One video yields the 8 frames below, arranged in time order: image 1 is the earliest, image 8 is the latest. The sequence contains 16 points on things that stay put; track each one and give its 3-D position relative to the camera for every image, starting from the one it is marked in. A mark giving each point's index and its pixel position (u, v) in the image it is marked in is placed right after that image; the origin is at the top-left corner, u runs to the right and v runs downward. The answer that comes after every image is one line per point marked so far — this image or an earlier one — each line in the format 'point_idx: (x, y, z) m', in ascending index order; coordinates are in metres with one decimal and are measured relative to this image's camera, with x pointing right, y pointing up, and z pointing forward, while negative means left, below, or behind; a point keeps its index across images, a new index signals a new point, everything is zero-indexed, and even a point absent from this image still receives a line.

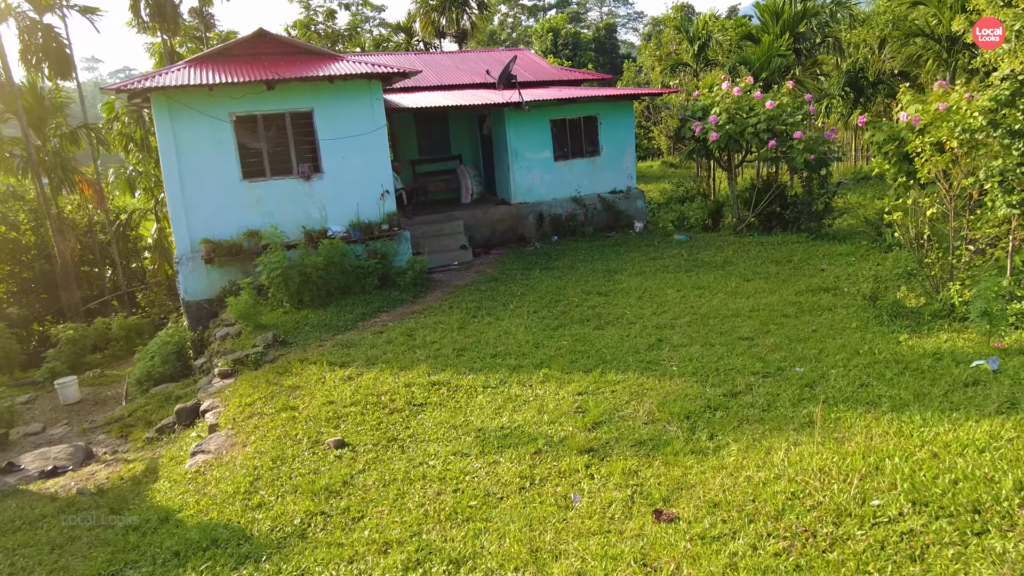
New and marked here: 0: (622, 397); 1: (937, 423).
0: (+0.7, -0.7, +4.3) m
1: (+2.0, -0.6, +3.2) m
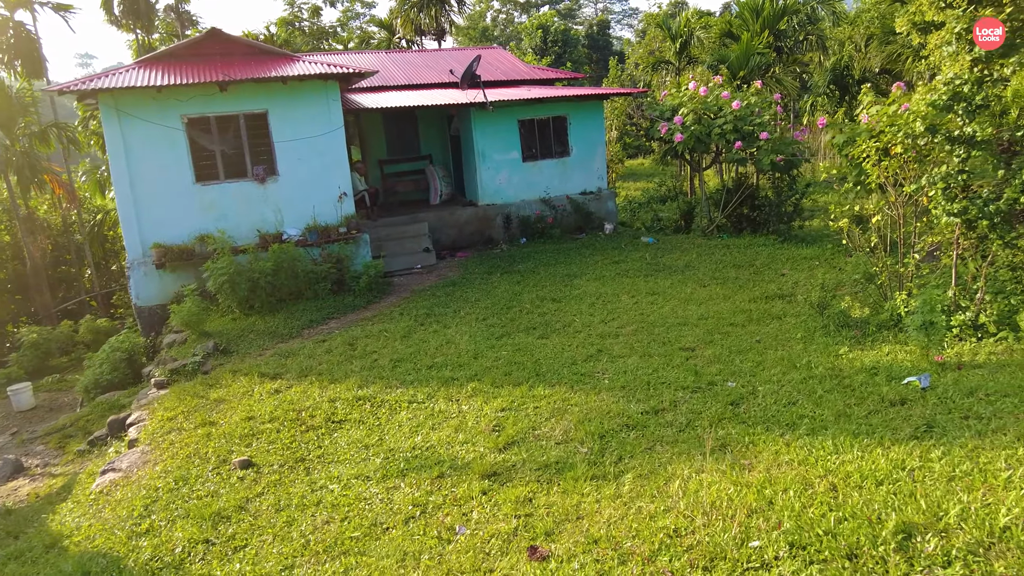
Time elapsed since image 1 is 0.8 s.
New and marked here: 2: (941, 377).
0: (+0.2, -0.8, +4.1) m
1: (+1.5, -0.7, +3.0) m
2: (+2.6, -0.5, +4.0) m
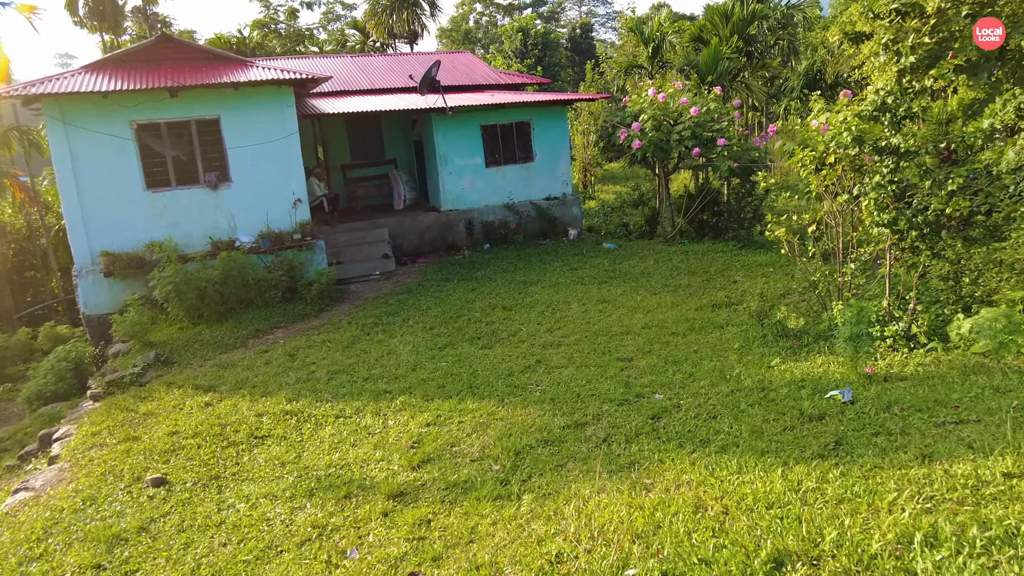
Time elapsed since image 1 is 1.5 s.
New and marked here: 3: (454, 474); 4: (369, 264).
0: (-0.3, -0.9, +4.1) m
1: (+1.0, -0.8, +3.0) m
2: (+2.1, -0.6, +4.0) m
3: (-0.3, -1.0, +3.4) m
4: (-2.0, +0.3, +9.4) m
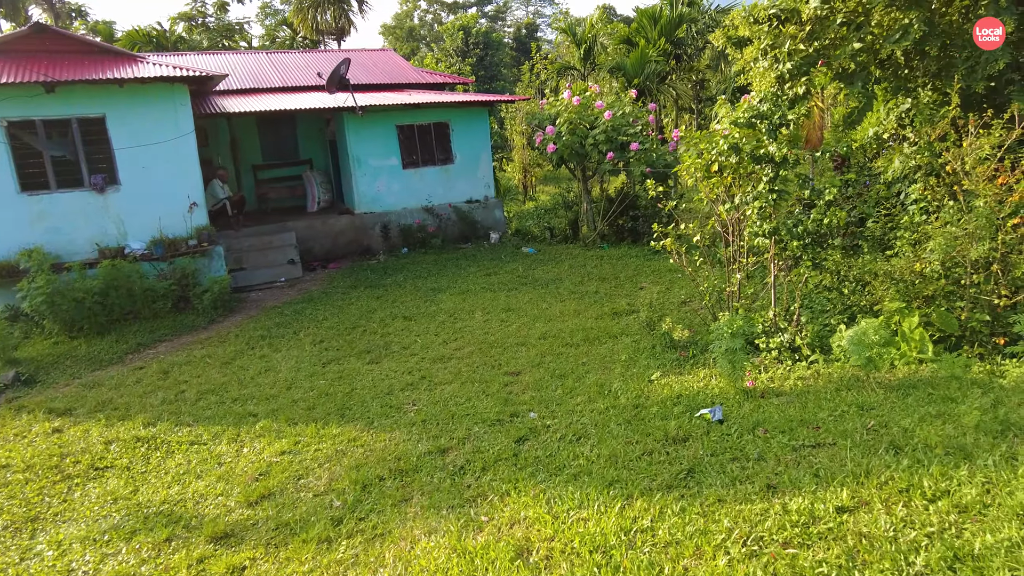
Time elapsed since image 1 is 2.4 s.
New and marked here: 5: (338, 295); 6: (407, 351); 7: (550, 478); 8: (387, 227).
0: (-1.1, -1.0, +3.8) m
1: (+0.3, -0.9, +2.8) m
2: (+1.3, -0.7, +3.8) m
3: (-1.0, -1.1, +3.1) m
4: (-3.2, +0.2, +9.0) m
5: (-2.1, -0.1, +7.9) m
6: (-0.9, -0.5, +5.7) m
7: (+0.2, -0.9, +3.1) m
8: (-1.9, +0.9, +10.1) m
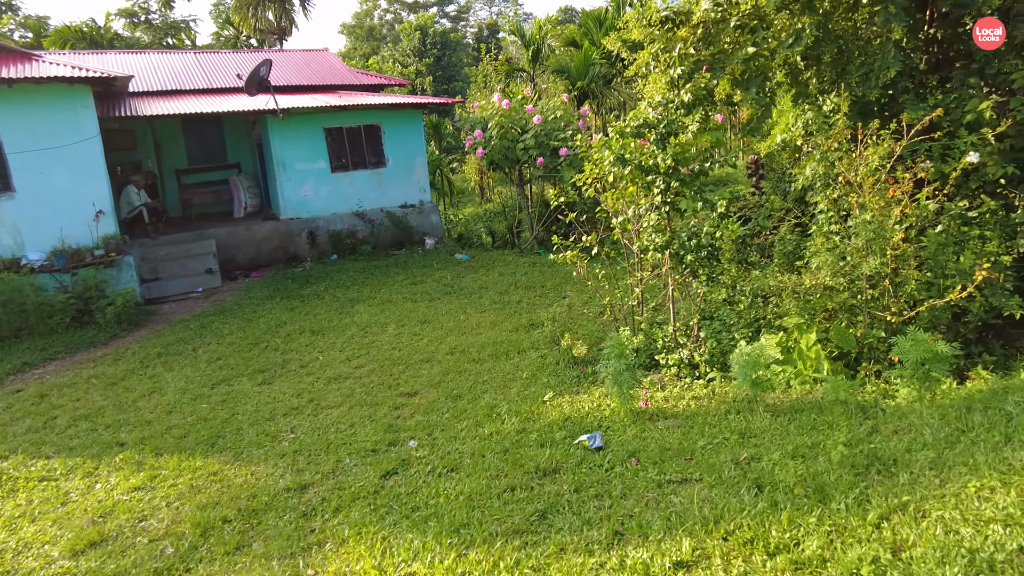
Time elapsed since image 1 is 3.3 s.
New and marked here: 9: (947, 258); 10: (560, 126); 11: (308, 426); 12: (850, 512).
0: (-1.8, -1.1, +3.5) m
1: (-0.3, -1.0, +2.5) m
2: (+0.6, -0.8, +3.6) m
3: (-1.7, -1.2, +2.8) m
4: (-4.1, +0.1, +8.6) m
5: (-2.9, -0.2, +7.6) m
6: (-1.7, -0.7, +5.4) m
7: (-0.5, -1.0, +2.9) m
8: (-2.9, +0.8, +9.8) m
9: (+2.5, +0.2, +3.8) m
10: (+0.6, +2.1, +8.7) m
11: (-1.3, -0.9, +4.3) m
12: (+1.1, -0.7, +2.2) m
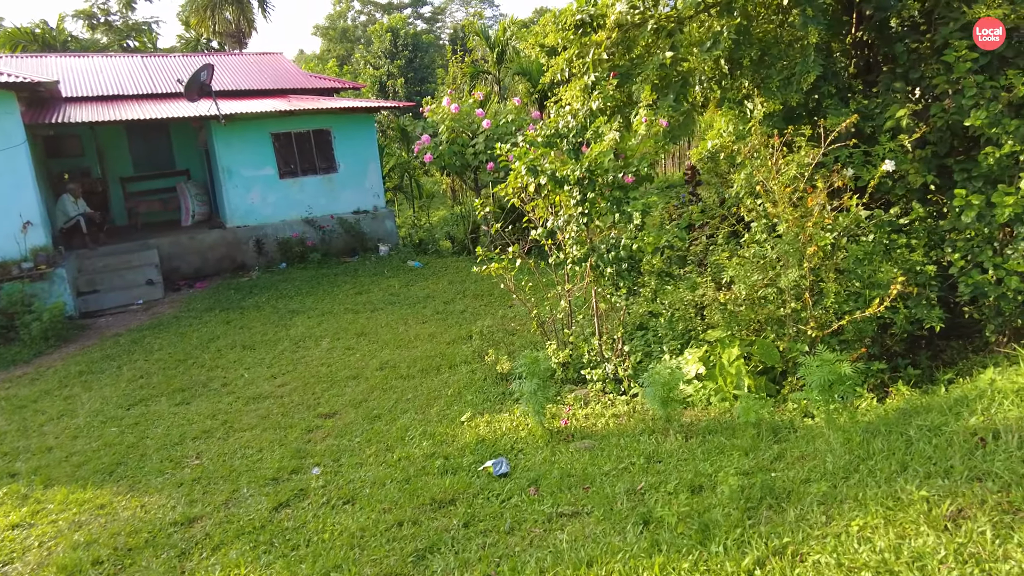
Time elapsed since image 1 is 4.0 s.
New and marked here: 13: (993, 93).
0: (-2.3, -1.2, +3.2) m
1: (-0.8, -1.1, +2.3) m
2: (+0.1, -0.9, +3.5) m
3: (-2.2, -1.3, +2.6) m
4: (-4.7, 0.0, +8.3) m
5: (-3.5, -0.4, +7.3) m
6: (-2.2, -0.8, +5.2) m
7: (-0.9, -1.1, +2.7) m
8: (-3.5, +0.6, +9.5) m
9: (+2.0, +0.1, +3.7) m
10: (0.0, +2.0, +8.5) m
11: (-1.8, -1.0, +4.1) m
12: (+0.7, -0.8, +2.1) m
13: (+2.5, +1.0, +3.5) m
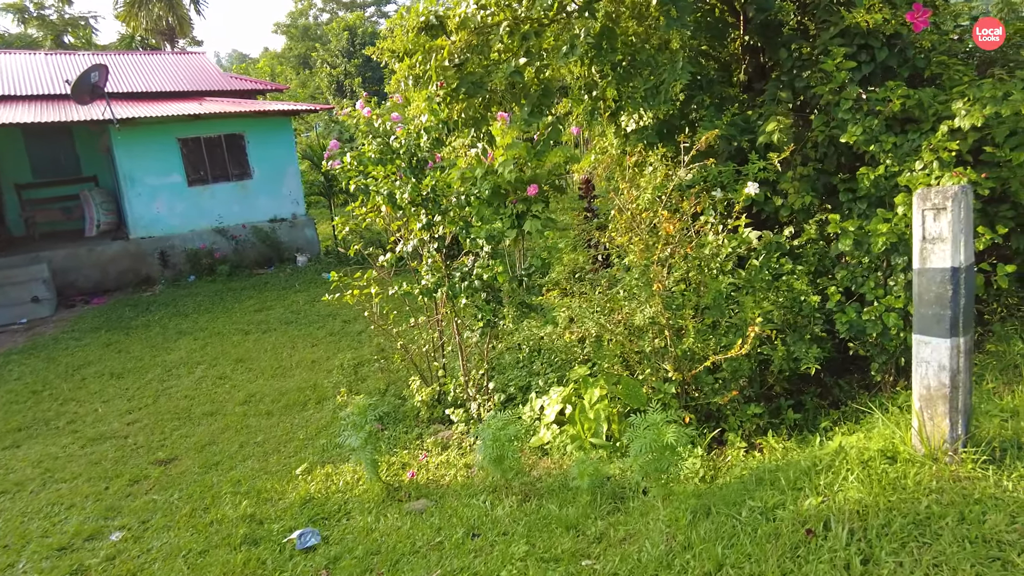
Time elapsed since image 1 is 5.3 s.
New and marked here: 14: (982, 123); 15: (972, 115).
0: (-3.1, -1.4, +2.7) m
1: (-1.5, -1.3, +1.8) m
2: (-0.7, -1.0, +3.0) m
3: (-2.9, -1.5, +2.1) m
4: (-5.7, -0.2, +7.7) m
5: (-4.5, -0.5, +6.7) m
6: (-3.1, -1.0, +4.6) m
7: (-1.7, -1.3, +2.2) m
8: (-4.6, +0.5, +8.9) m
9: (+1.1, -0.1, +3.3) m
10: (-1.0, +1.8, +8.0) m
11: (-2.6, -1.2, +3.6) m
12: (-0.1, -1.0, +1.6) m
13: (+1.7, +0.9, +3.1) m
14: (+2.0, +0.7, +2.9) m
15: (+1.9, +0.7, +2.8) m
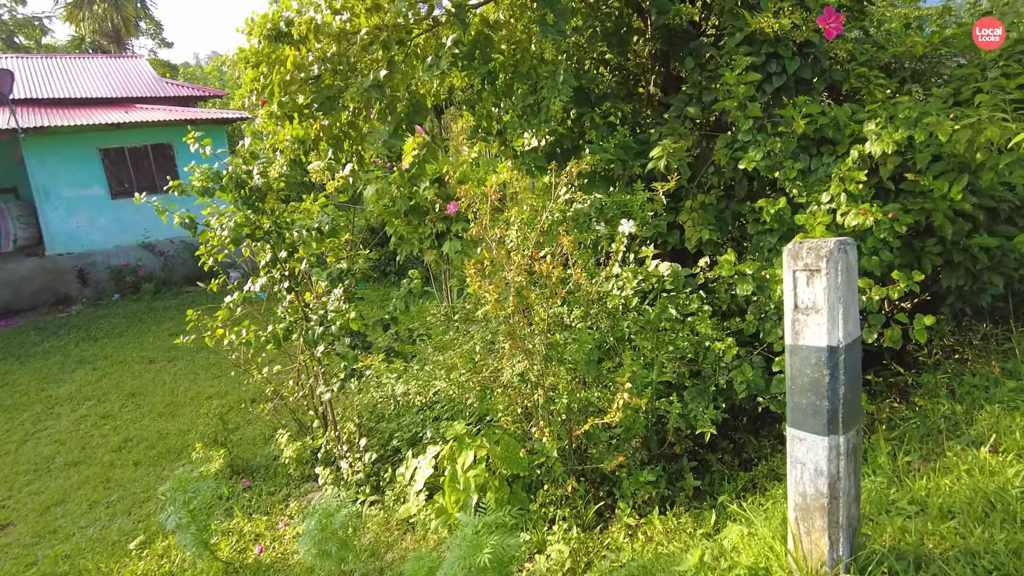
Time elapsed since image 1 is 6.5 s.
0: (-3.7, -1.6, +2.2) m
1: (-2.1, -1.5, +1.3) m
2: (-1.3, -1.3, +2.5) m
3: (-3.5, -1.7, +1.5) m
4: (-6.4, -0.5, +7.1) m
5: (-5.2, -0.8, +6.1) m
6: (-3.7, -1.2, +4.1) m
7: (-2.3, -1.5, +1.7) m
8: (-5.3, +0.2, +8.4) m
9: (+0.5, -0.3, +2.9) m
10: (-1.8, +1.6, +7.6) m
11: (-3.3, -1.4, +3.0) m
12: (-0.7, -1.2, +1.2) m
13: (+1.1, +0.7, +2.7) m
14: (+1.4, +0.5, +2.4) m
15: (+1.3, +0.5, +2.3) m
